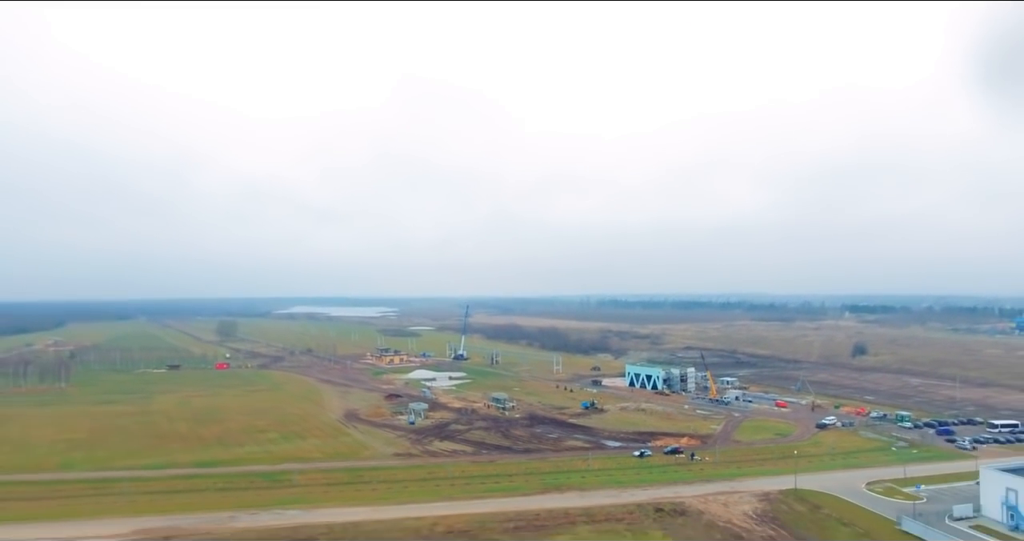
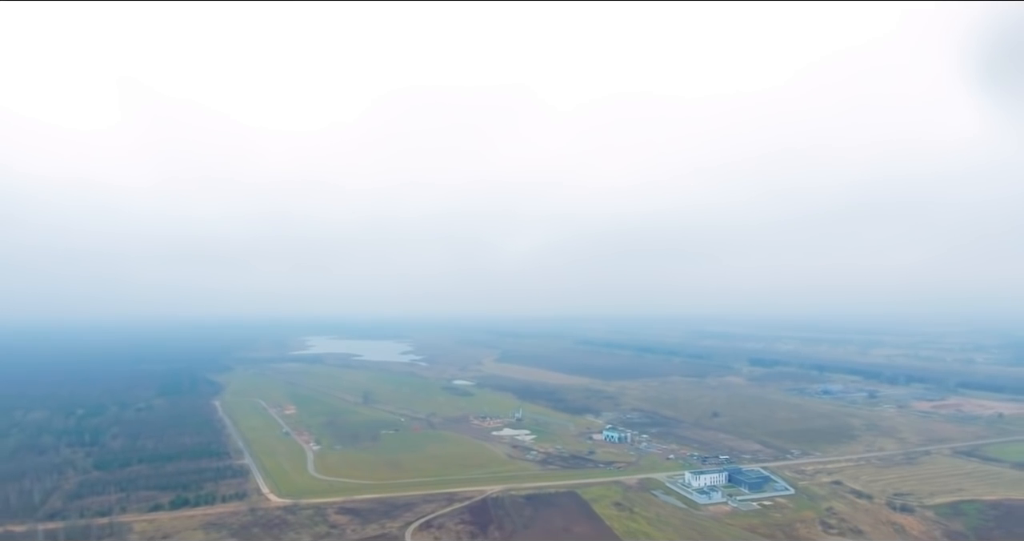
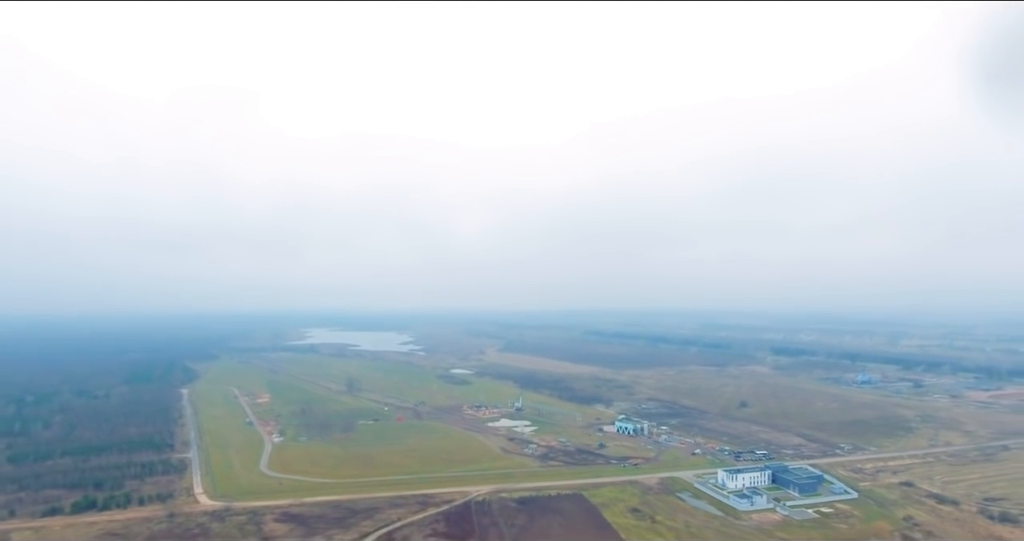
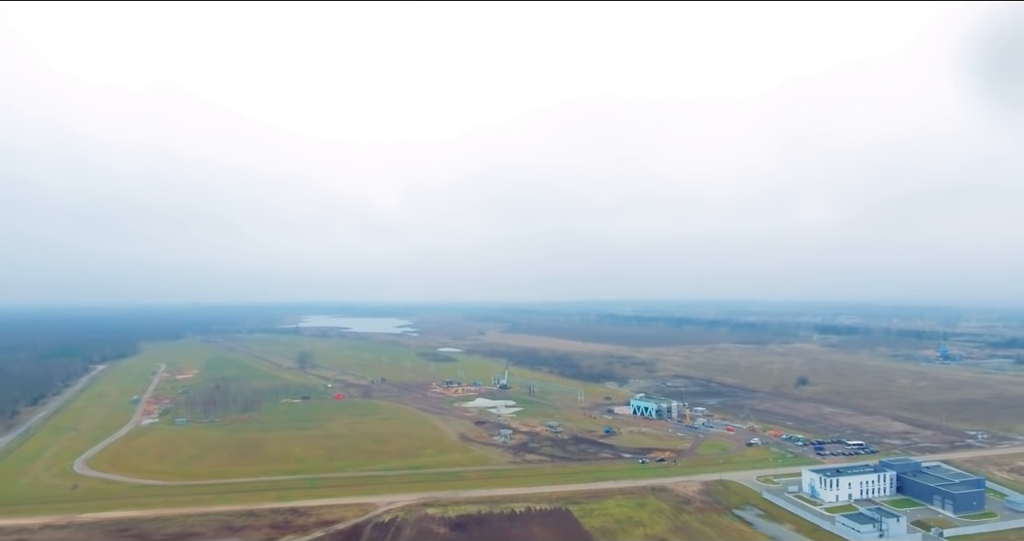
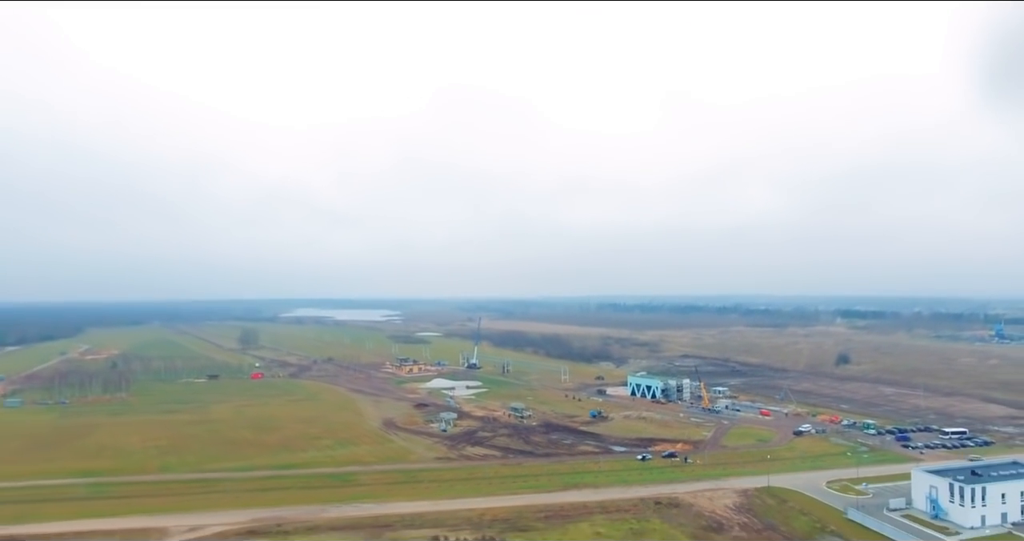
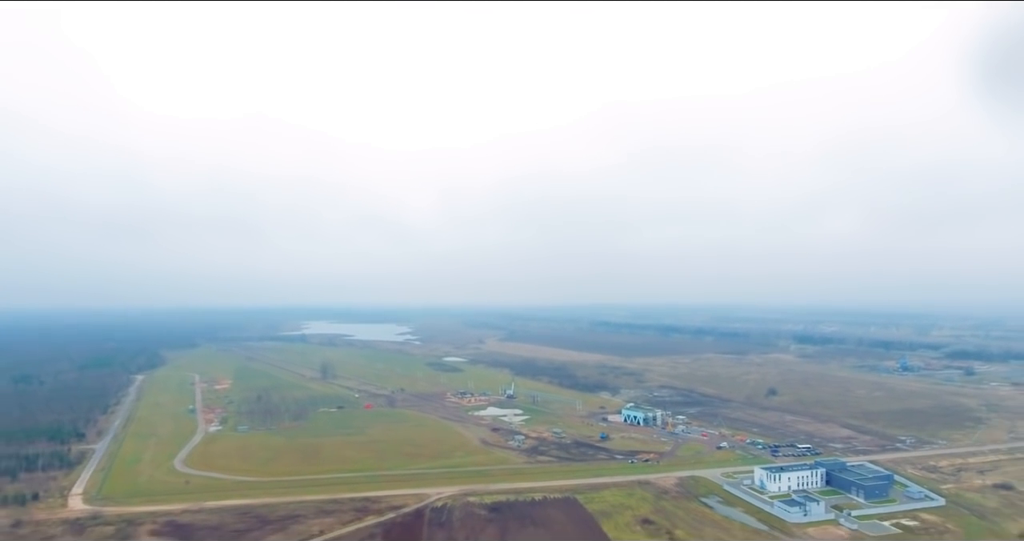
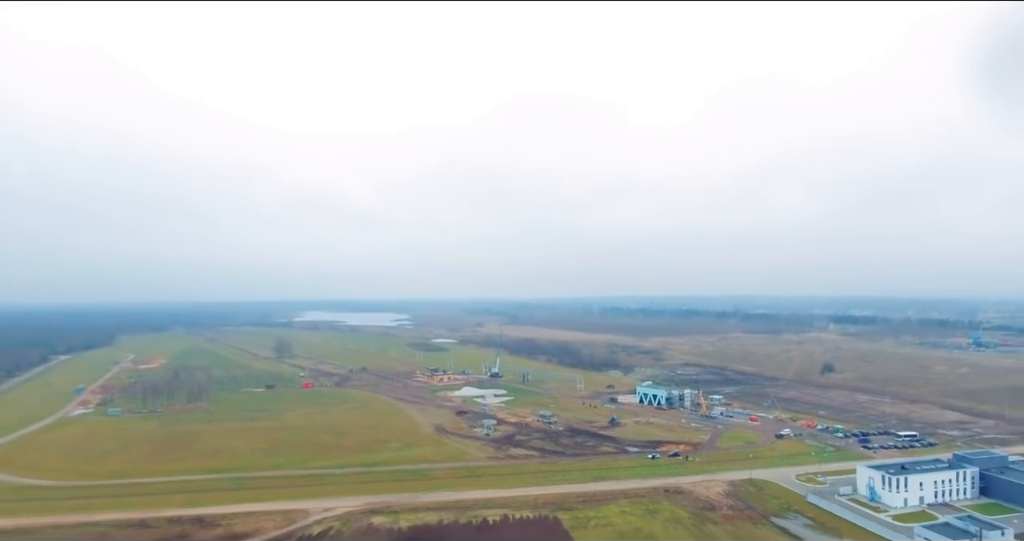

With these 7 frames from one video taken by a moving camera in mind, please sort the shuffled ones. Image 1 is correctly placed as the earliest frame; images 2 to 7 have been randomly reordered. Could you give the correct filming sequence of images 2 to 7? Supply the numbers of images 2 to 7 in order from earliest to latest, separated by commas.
5, 7, 4, 6, 3, 2
